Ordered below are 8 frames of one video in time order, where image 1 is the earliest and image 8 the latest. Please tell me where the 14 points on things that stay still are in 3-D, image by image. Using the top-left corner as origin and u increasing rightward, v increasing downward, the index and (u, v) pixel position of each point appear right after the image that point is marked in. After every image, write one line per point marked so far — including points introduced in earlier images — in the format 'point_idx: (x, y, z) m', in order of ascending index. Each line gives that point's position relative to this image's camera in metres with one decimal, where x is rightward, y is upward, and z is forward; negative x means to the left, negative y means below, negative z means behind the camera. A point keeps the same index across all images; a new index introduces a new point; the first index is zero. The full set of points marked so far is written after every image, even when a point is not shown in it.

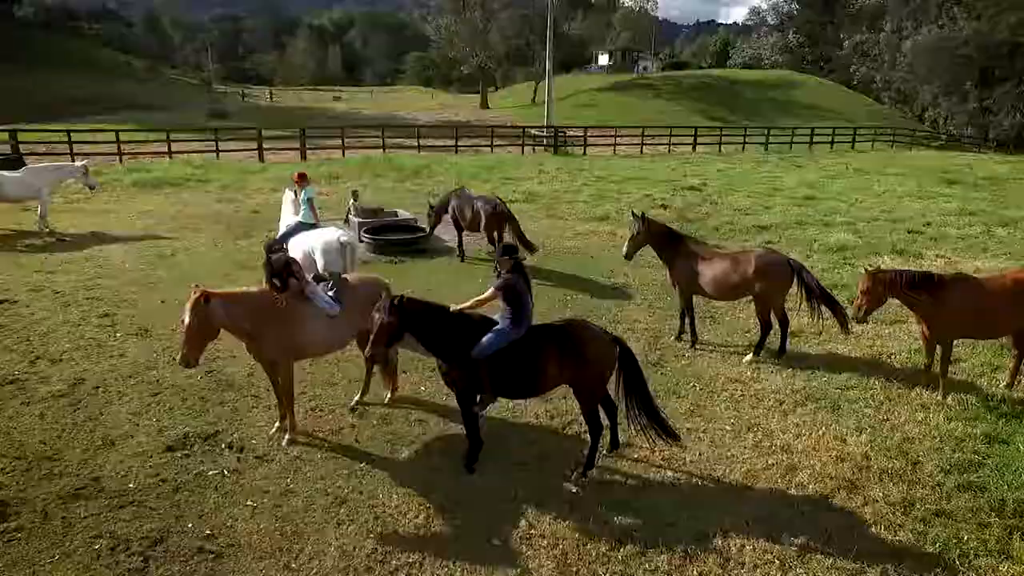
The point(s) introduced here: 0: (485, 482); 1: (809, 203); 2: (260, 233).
0: (-0.2, -1.4, +5.1) m
1: (+6.9, +2.0, +16.7) m
2: (-4.4, +1.0, +12.8) m
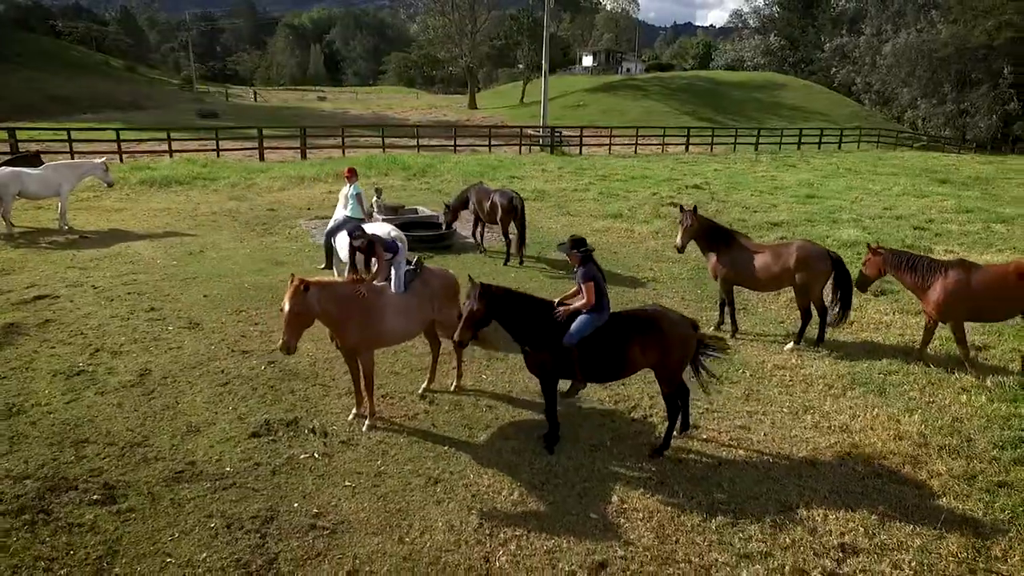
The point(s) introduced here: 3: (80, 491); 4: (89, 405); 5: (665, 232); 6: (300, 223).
0: (+0.4, -1.3, +5.3) m
1: (+7.1, +2.1, +17.1) m
2: (-4.1, +1.0, +12.9) m
3: (-2.8, -1.3, +4.7) m
4: (-3.5, -1.0, +5.9) m
5: (+2.8, +1.0, +13.0) m
6: (-4.0, +1.2, +13.6) m
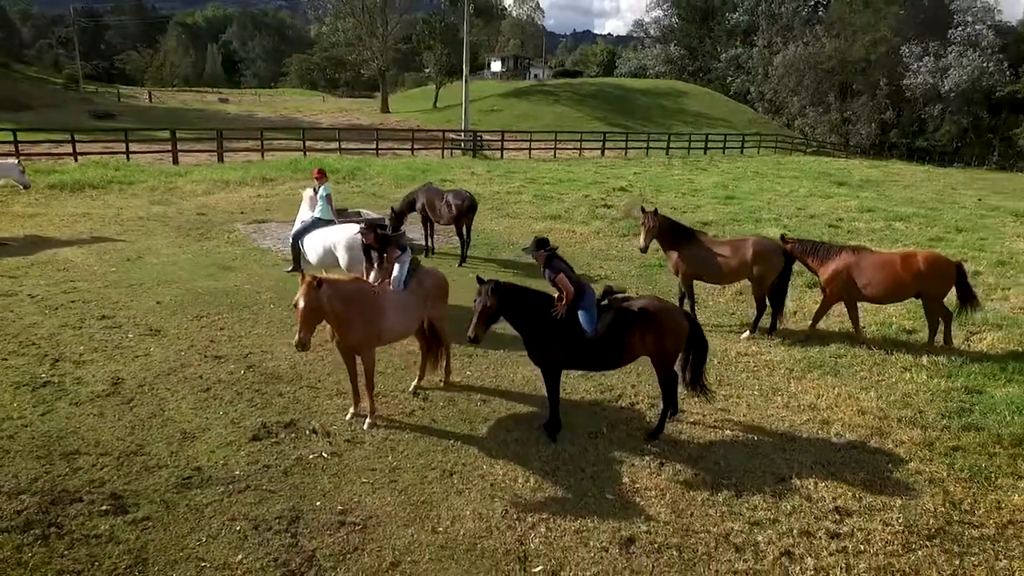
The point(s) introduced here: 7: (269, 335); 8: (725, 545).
0: (+0.5, -1.2, +5.5) m
1: (+5.5, +2.2, +18.1) m
2: (-5.0, +0.9, +12.5) m
3: (-2.7, -1.4, +4.5) m
4: (-3.5, -1.0, +5.6) m
5: (+1.8, +1.0, +13.5) m
6: (-5.0, +1.1, +13.2) m
7: (-2.6, -0.5, +7.7) m
8: (+1.3, -1.6, +4.4) m
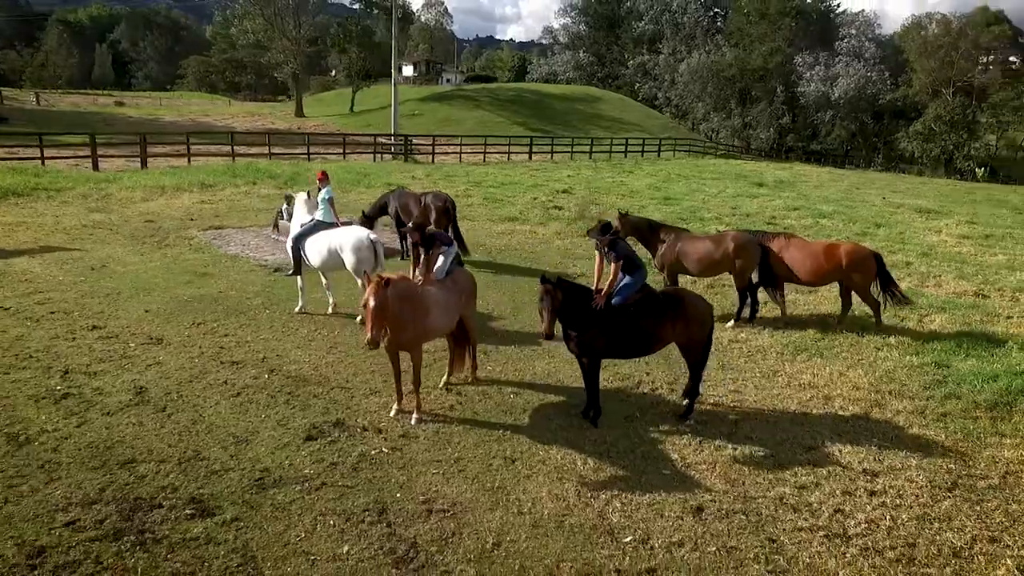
0: (+0.8, -1.2, +5.9) m
1: (+4.2, +2.3, +19.0) m
2: (-5.6, +0.8, +12.1) m
3: (-2.1, -1.4, +4.5) m
4: (-3.1, -1.1, +5.5) m
5: (+1.0, +1.1, +13.9) m
6: (-5.6, +1.0, +12.8) m
7: (-2.5, -0.5, +7.7) m
8: (+1.8, -1.5, +4.9) m
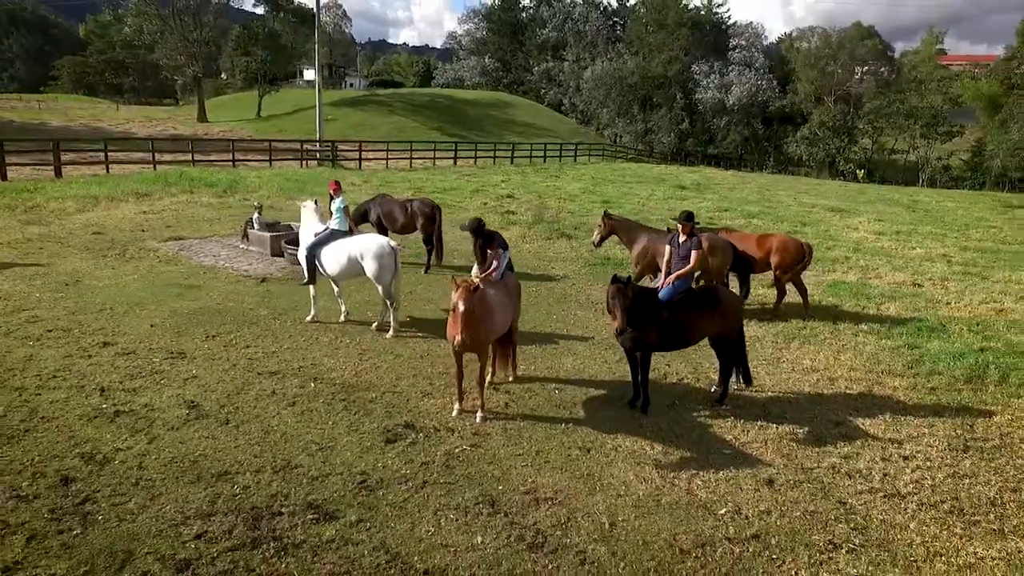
0: (+1.3, -1.2, +6.3) m
1: (+2.7, +2.3, +19.8) m
2: (-5.9, +0.6, +11.6) m
3: (-1.4, -1.4, +4.5) m
4: (-2.5, -1.2, +5.4) m
5: (+0.4, +1.0, +14.3) m
6: (-6.1, +0.7, +12.3) m
7: (-2.2, -0.6, +7.6) m
8: (+2.5, -1.4, +5.5) m
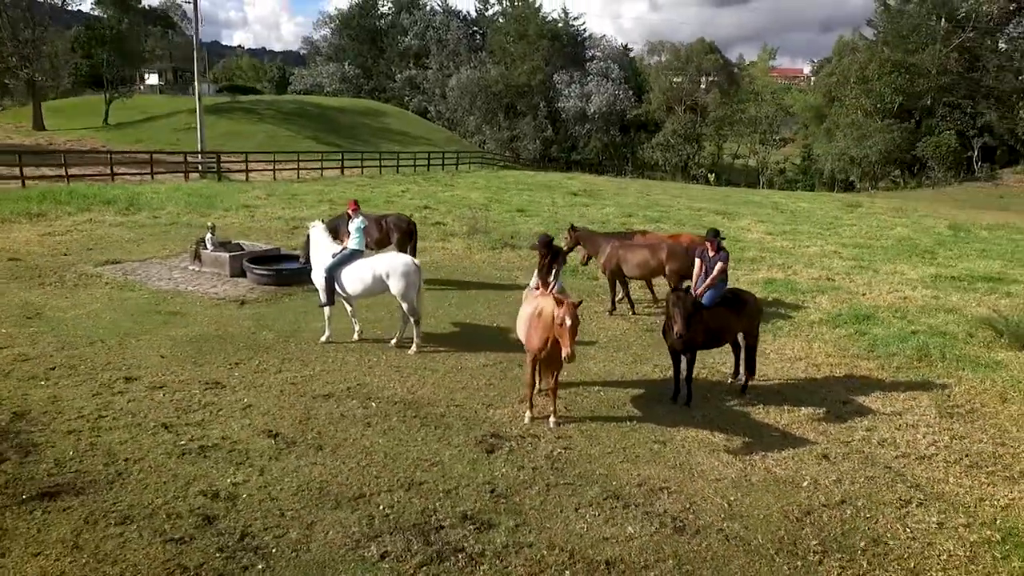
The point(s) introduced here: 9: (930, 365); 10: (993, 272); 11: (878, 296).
0: (+1.9, -1.2, +7.1) m
1: (+0.4, +2.1, +20.6) m
2: (-6.4, +0.1, +10.8) m
3: (-0.4, -1.6, +4.8) m
4: (-1.6, -1.4, +5.4) m
5: (-0.8, +0.8, +14.7) m
6: (-6.6, +0.3, +11.4) m
7: (-1.9, -0.9, +7.6) m
8: (+3.2, -1.4, +6.5) m
9: (+5.0, -0.9, +8.6) m
10: (+10.2, +0.3, +15.2) m
11: (+6.1, -0.1, +12.0) m
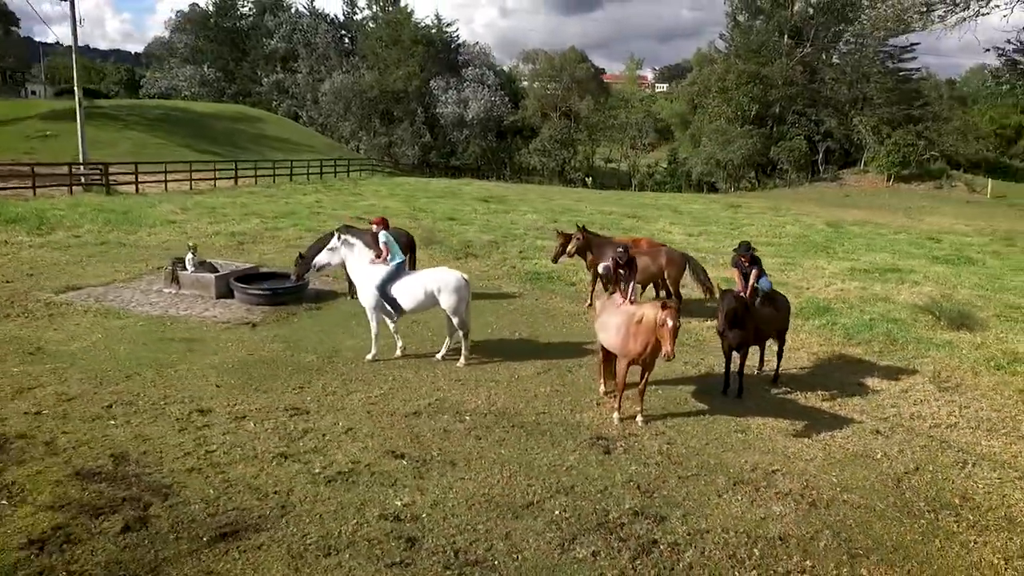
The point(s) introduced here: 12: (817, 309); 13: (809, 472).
0: (+2.7, -1.2, +7.8) m
1: (-1.6, +1.9, +20.8) m
2: (-6.2, -0.3, +9.9) m
3: (+0.9, -1.7, +5.1) m
4: (-0.5, -1.5, +5.5) m
5: (-1.5, +0.6, +14.8) m
6: (-6.6, -0.1, +10.4) m
7: (-1.2, -1.0, +7.7) m
8: (+4.1, -1.4, +7.5) m
9: (+5.4, -0.8, +9.9) m
10: (+9.1, +0.6, +17.4) m
11: (+5.8, 0.0, +13.5) m
12: (+5.0, -0.3, +11.8) m
13: (+2.5, -1.6, +6.2) m
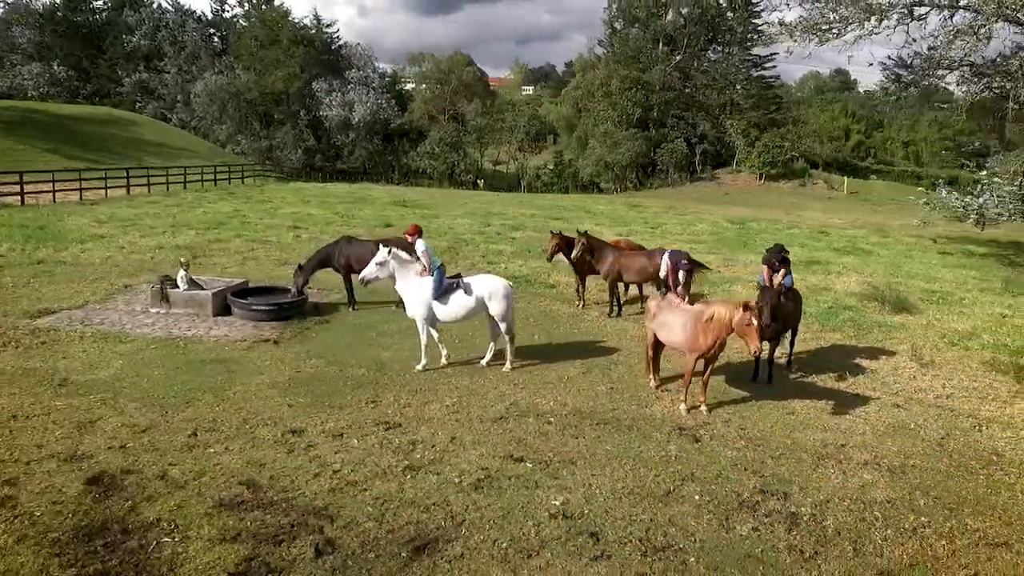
0: (+3.3, -1.2, +8.7) m
1: (-3.4, +1.7, +20.6) m
2: (-5.9, -0.6, +9.1) m
3: (+2.0, -1.7, +5.7) m
4: (+0.6, -1.6, +5.8) m
5: (-2.2, +0.5, +14.8) m
6: (-6.4, -0.5, +9.6) m
7: (-0.5, -1.1, +7.8) m
8: (+4.7, -1.2, +8.6) m
9: (+5.5, -0.7, +11.2) m
10: (+7.9, +0.9, +19.2) m
11: (+5.3, +0.1, +14.8) m
12: (+4.8, -0.2, +13.0) m
13: (+3.4, -1.5, +7.0) m
